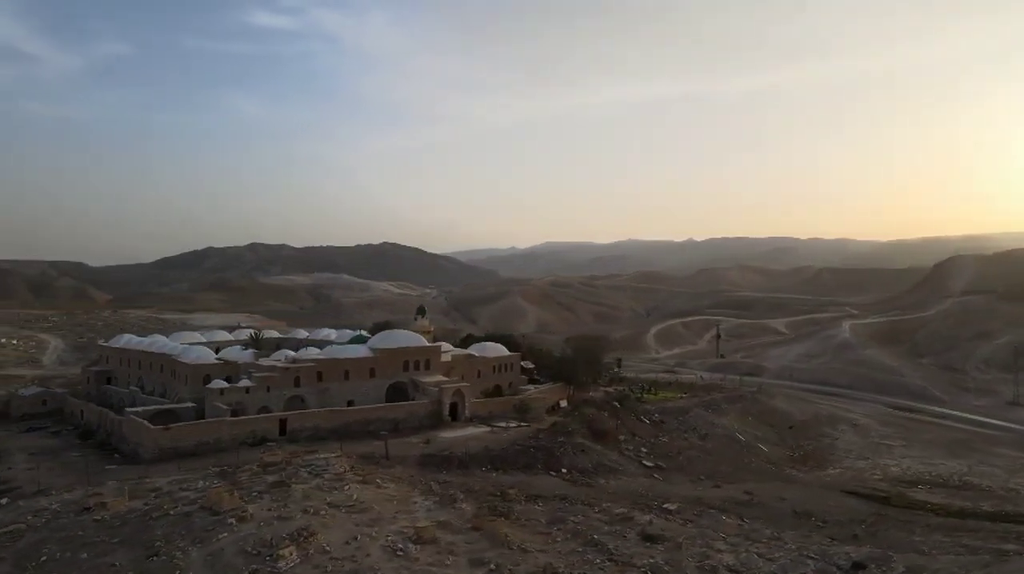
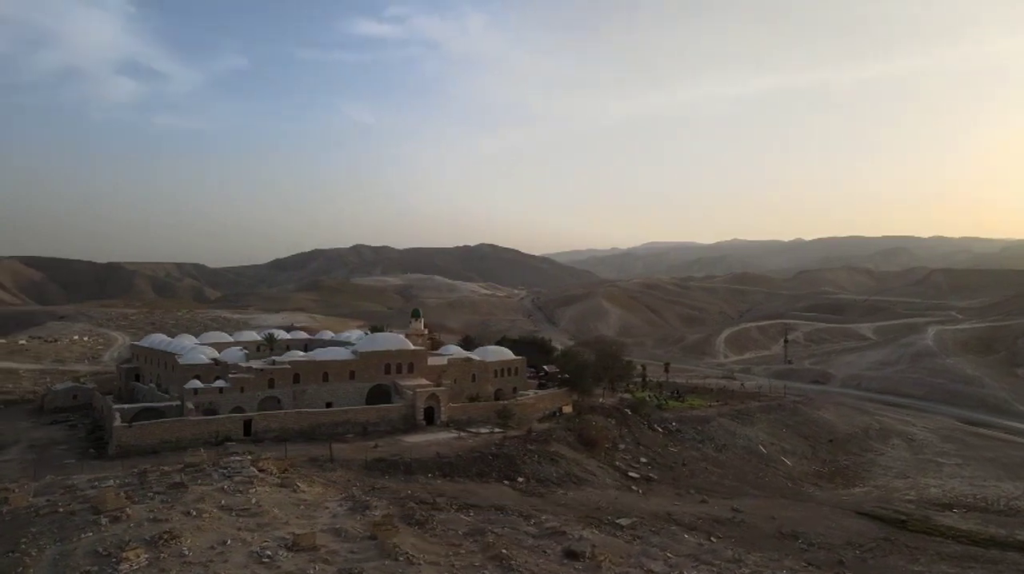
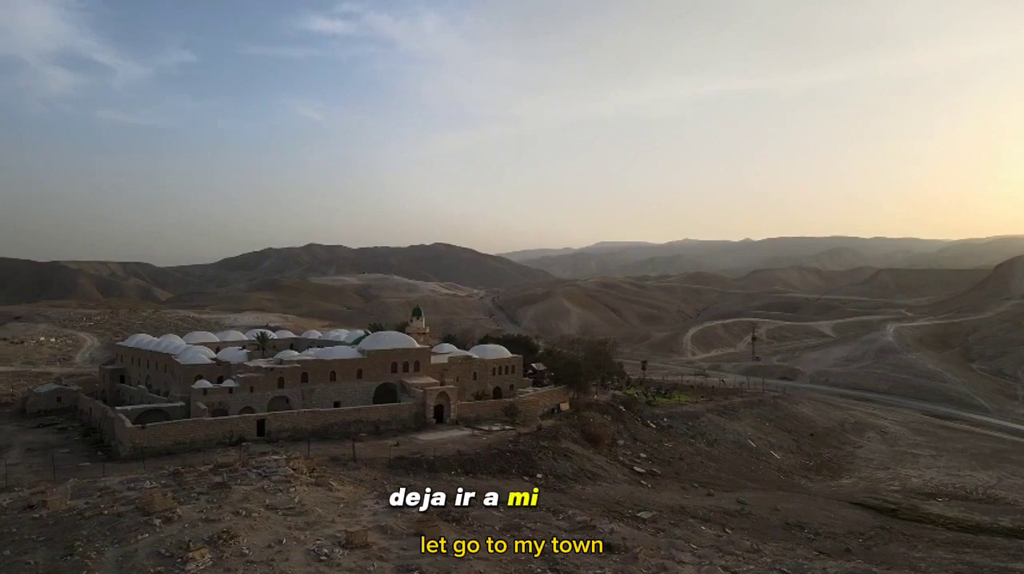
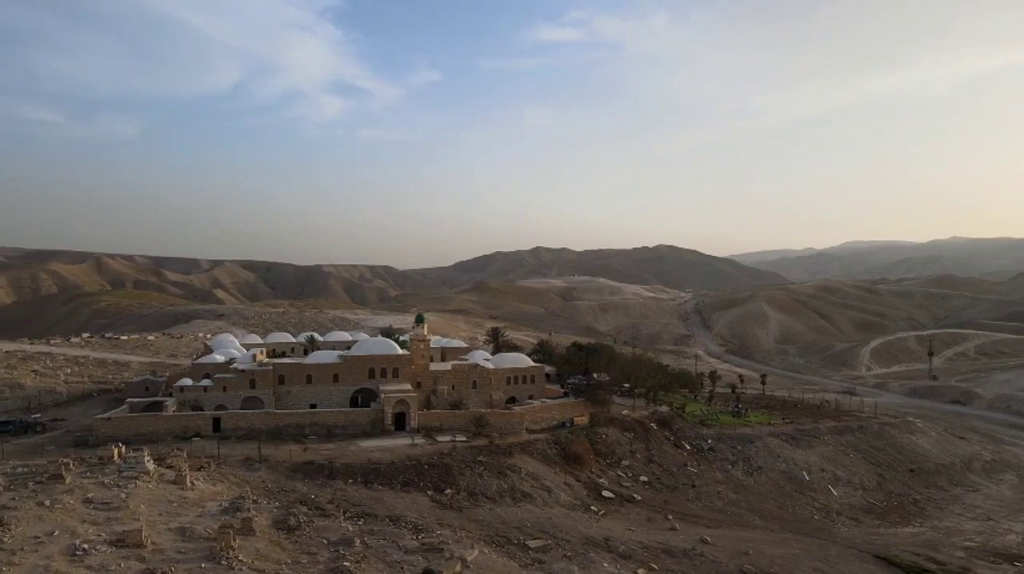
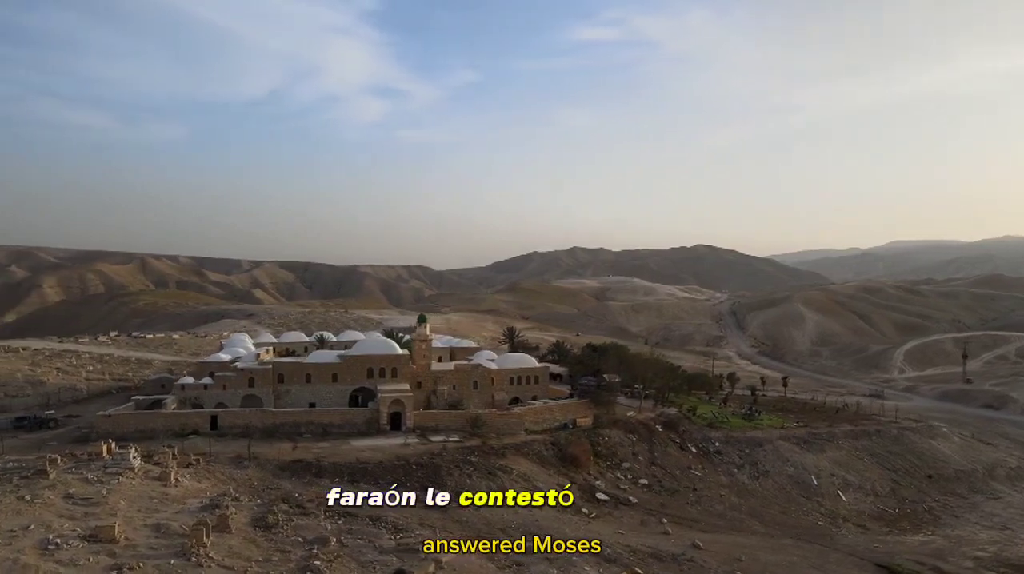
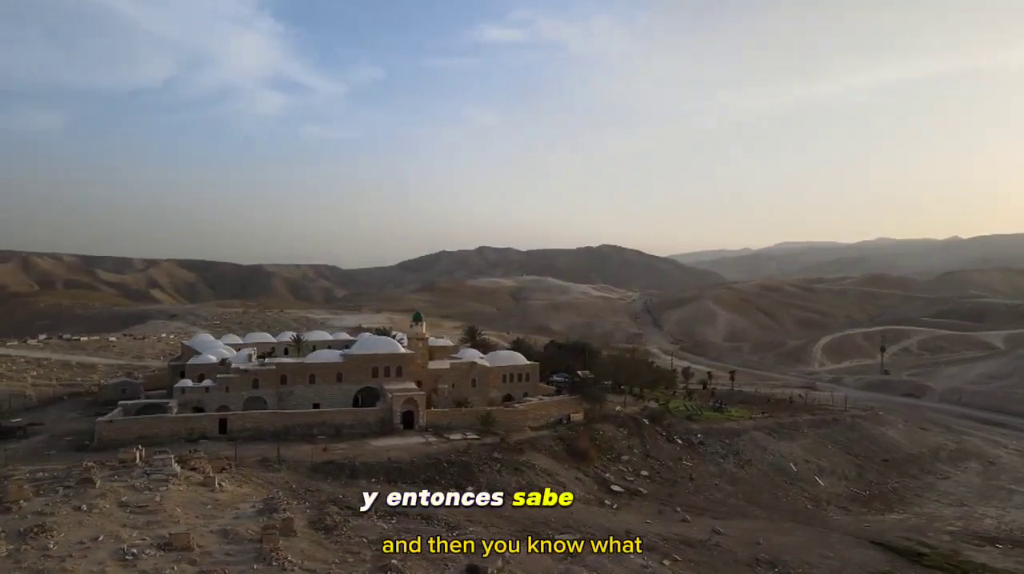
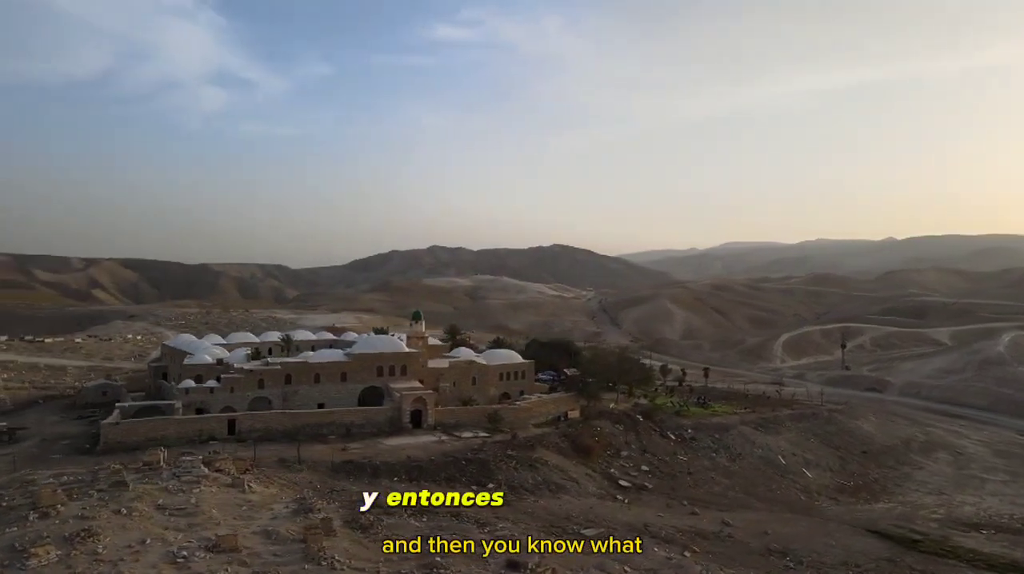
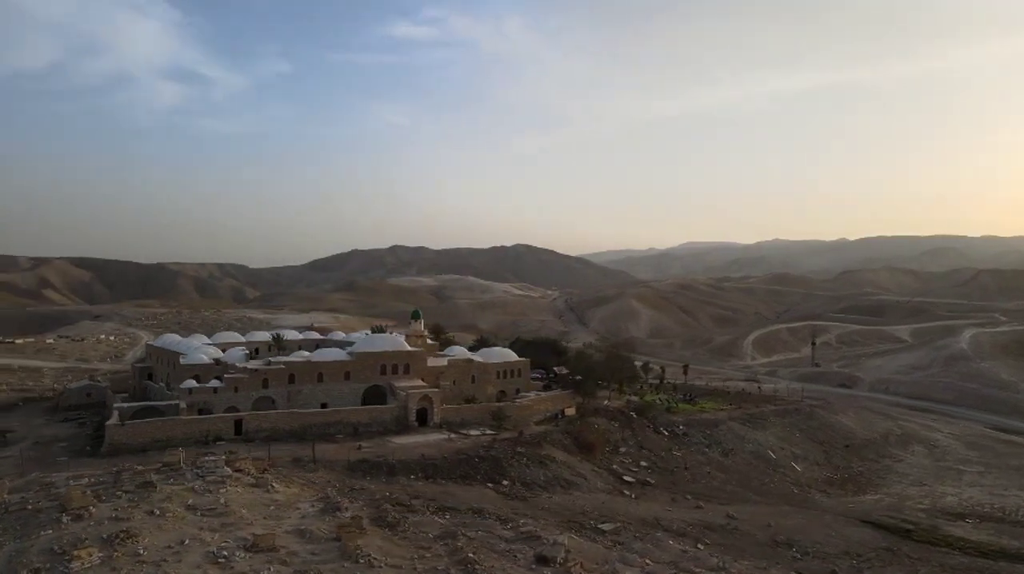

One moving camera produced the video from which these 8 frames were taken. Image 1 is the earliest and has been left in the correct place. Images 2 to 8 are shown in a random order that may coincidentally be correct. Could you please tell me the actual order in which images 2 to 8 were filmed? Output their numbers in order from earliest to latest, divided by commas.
3, 2, 8, 7, 6, 4, 5
